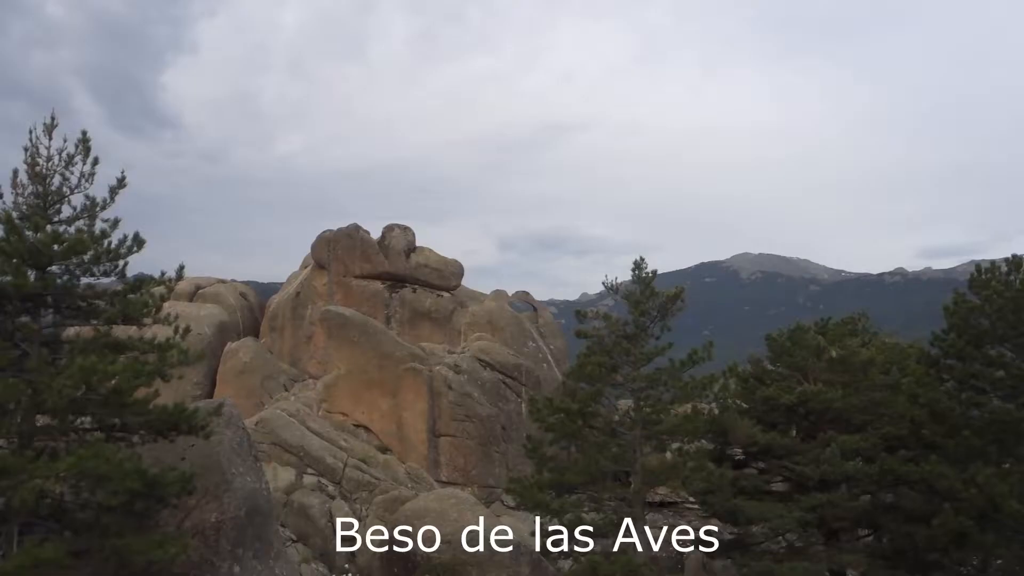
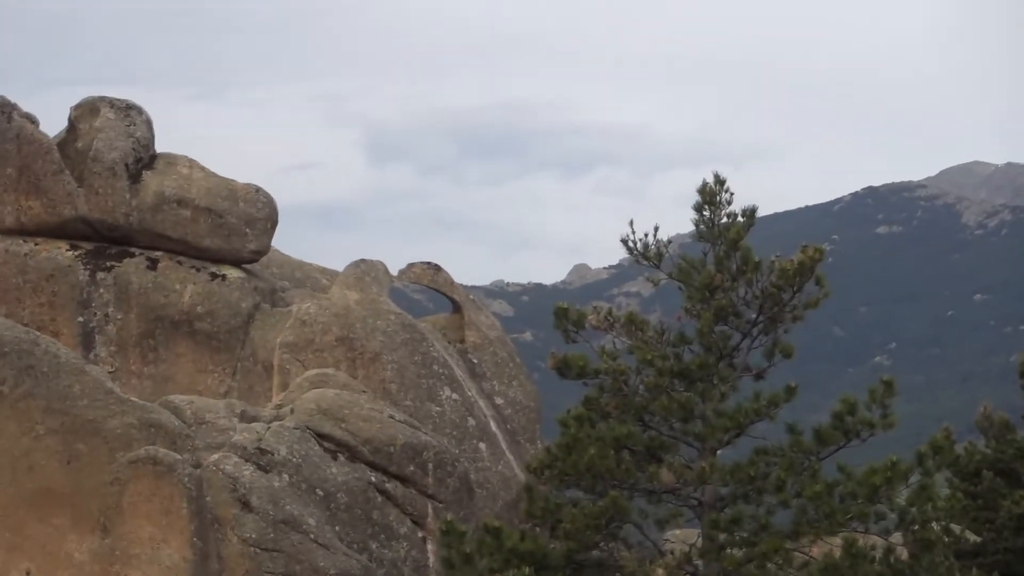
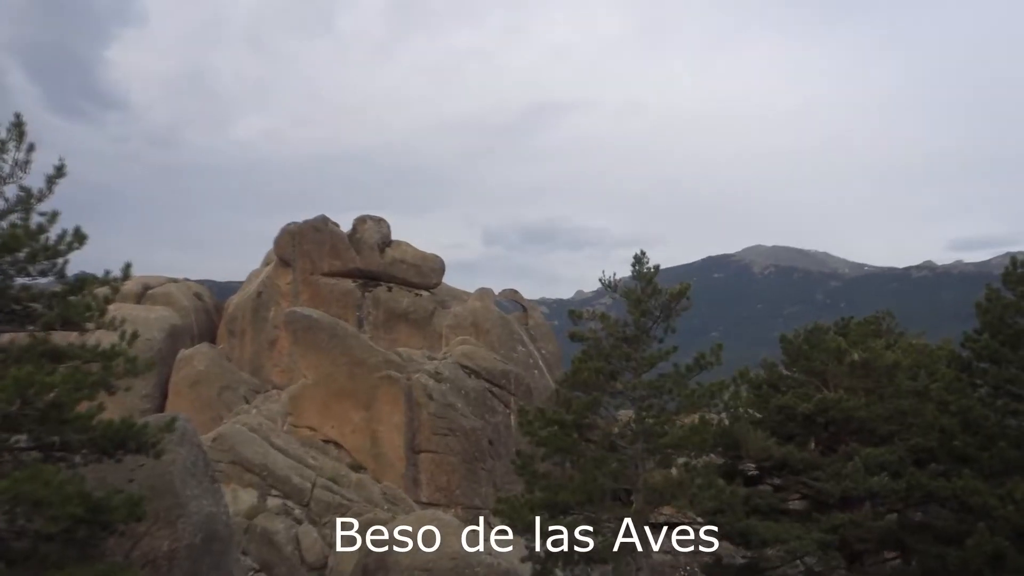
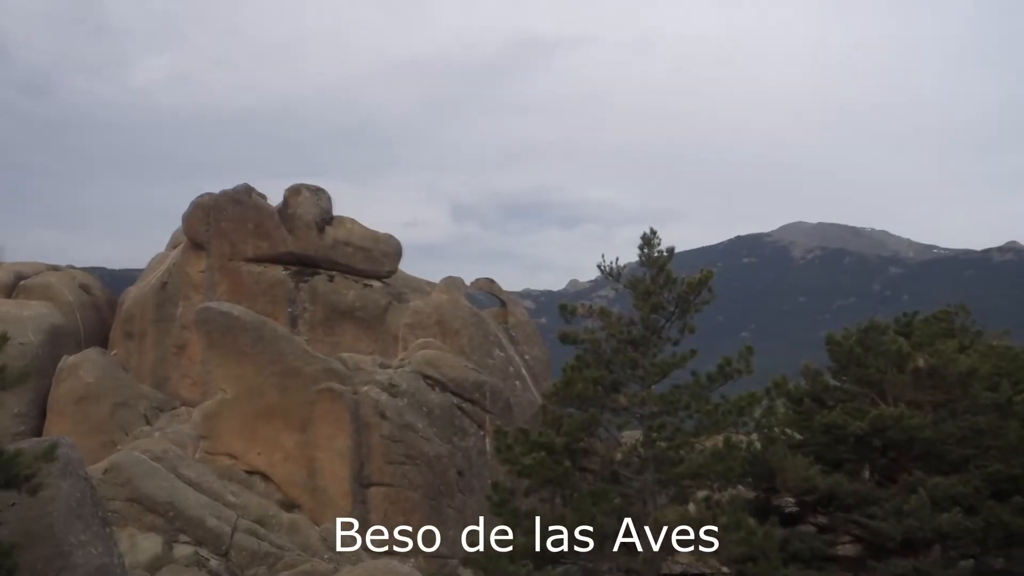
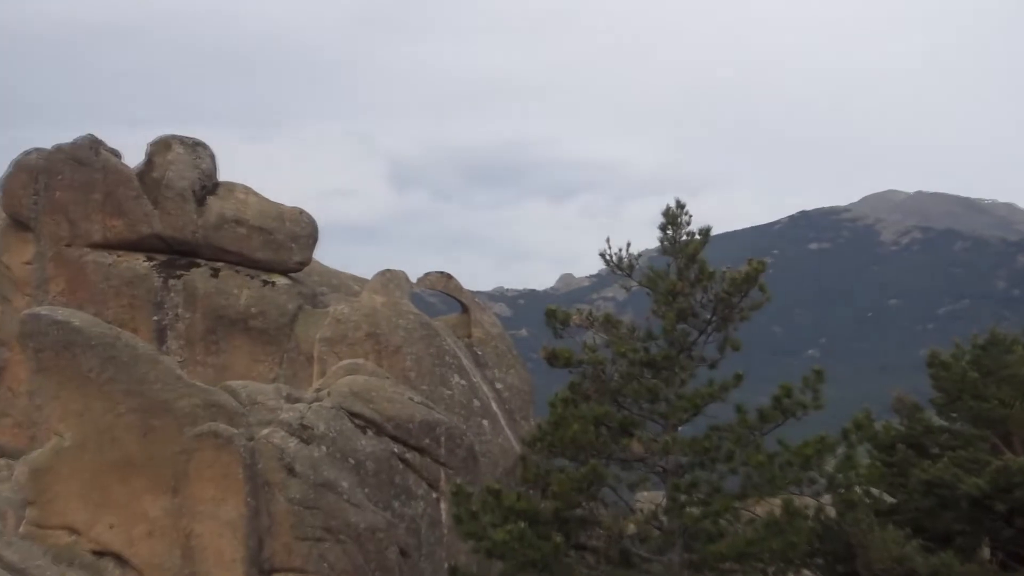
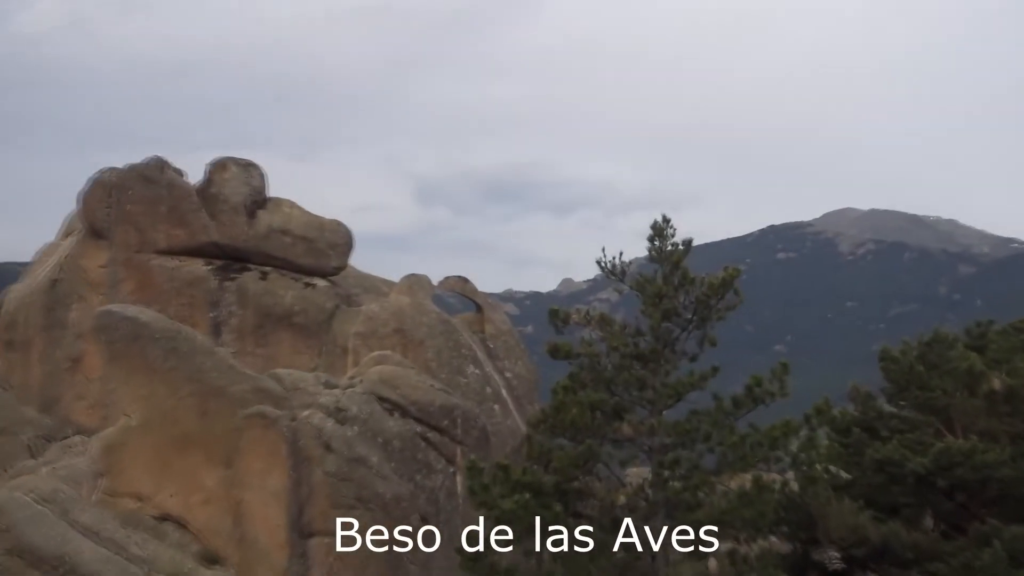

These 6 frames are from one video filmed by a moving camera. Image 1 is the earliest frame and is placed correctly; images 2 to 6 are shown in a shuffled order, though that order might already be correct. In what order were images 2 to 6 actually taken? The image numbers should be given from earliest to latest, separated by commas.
3, 4, 6, 5, 2
